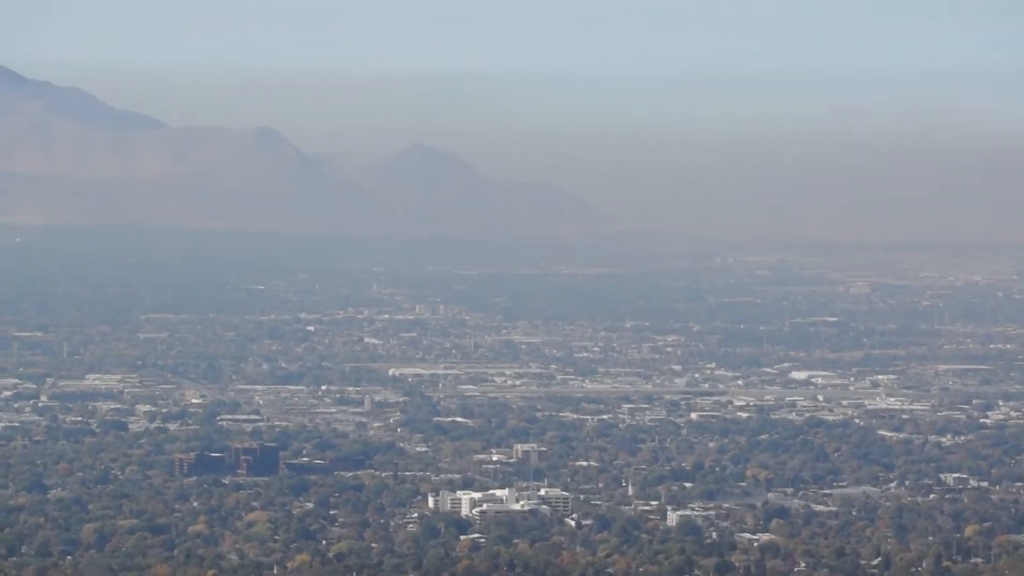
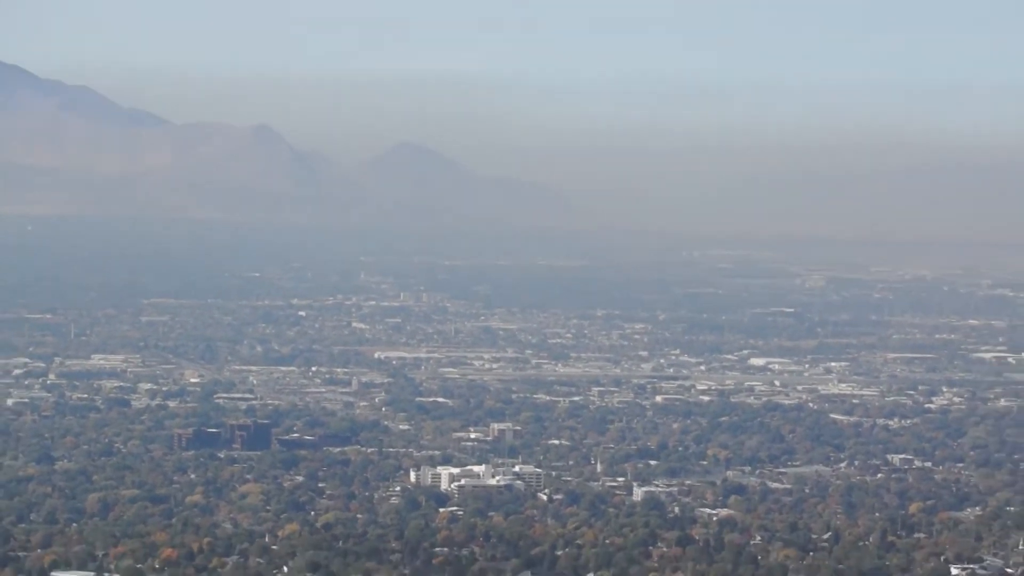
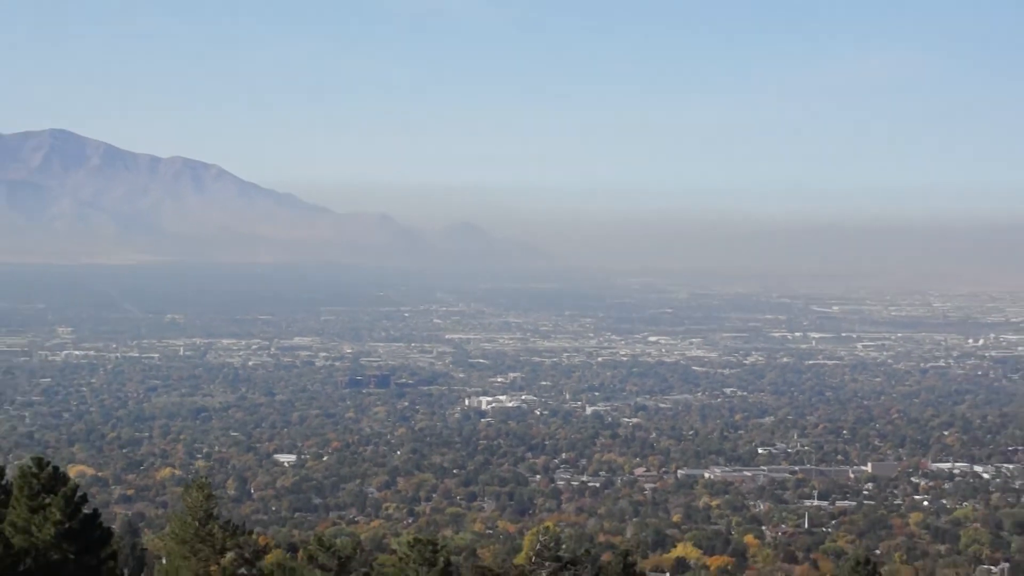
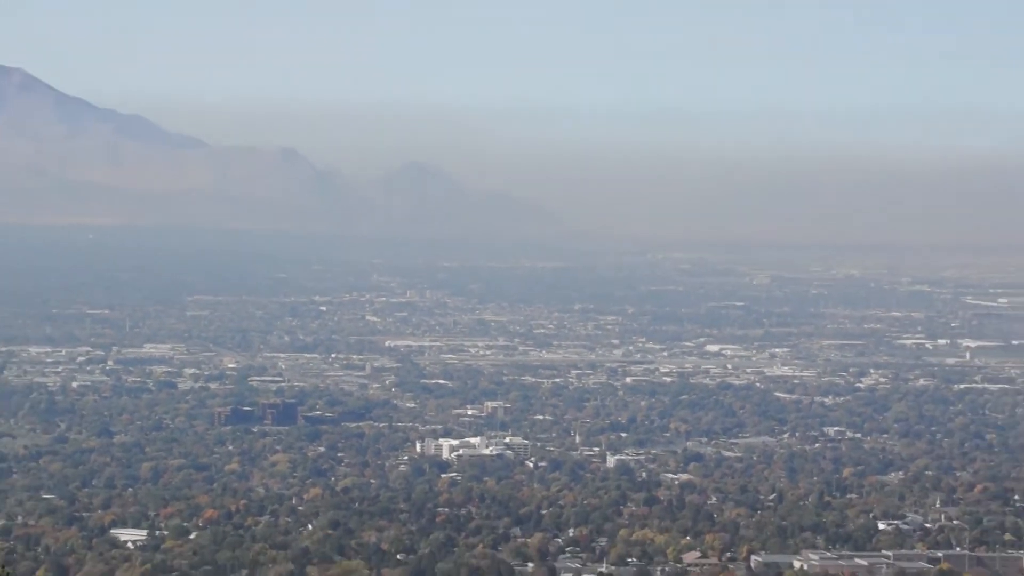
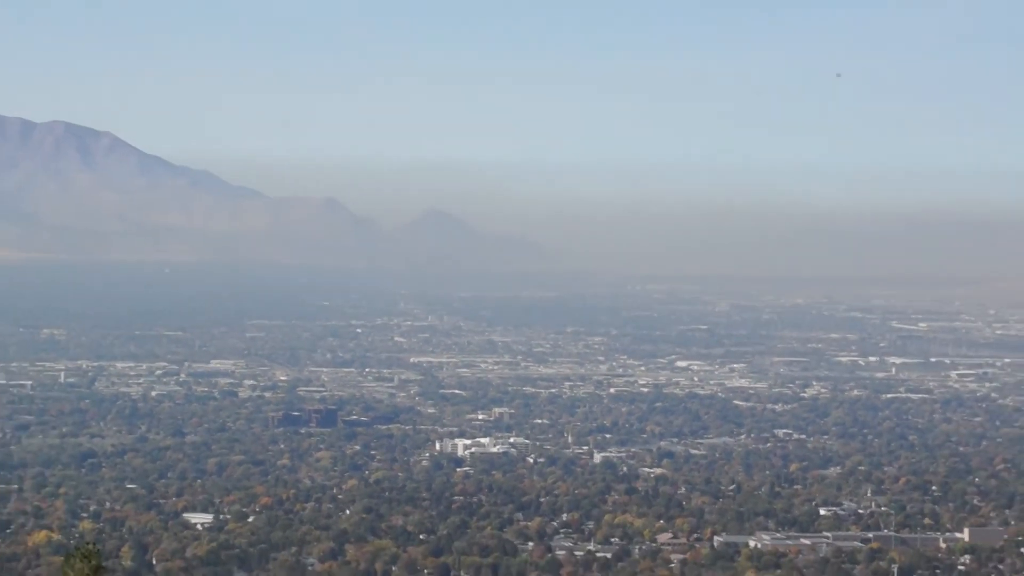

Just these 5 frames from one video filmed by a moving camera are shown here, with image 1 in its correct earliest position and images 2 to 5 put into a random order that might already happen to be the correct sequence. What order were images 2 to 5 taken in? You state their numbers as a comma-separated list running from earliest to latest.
2, 4, 5, 3
